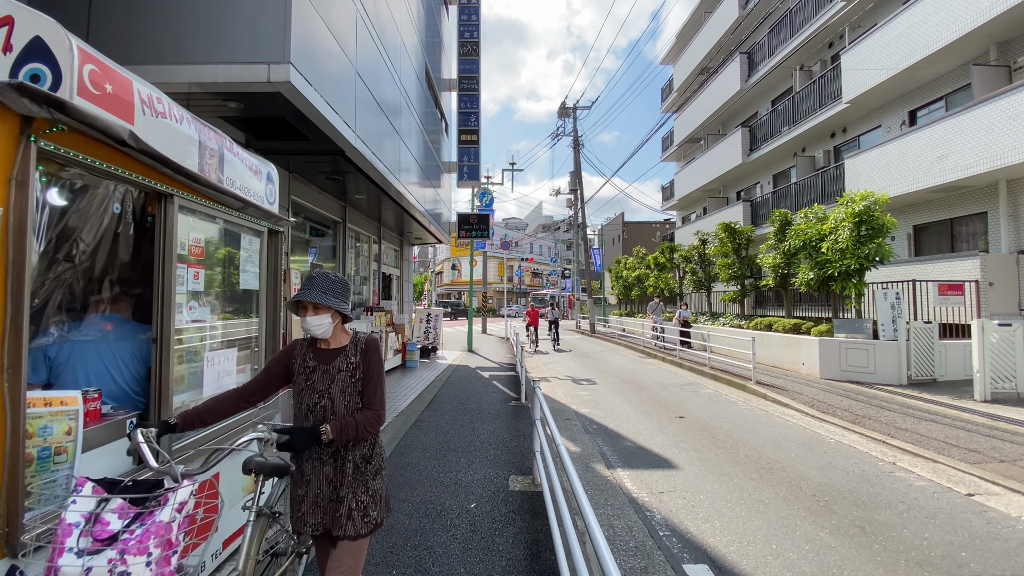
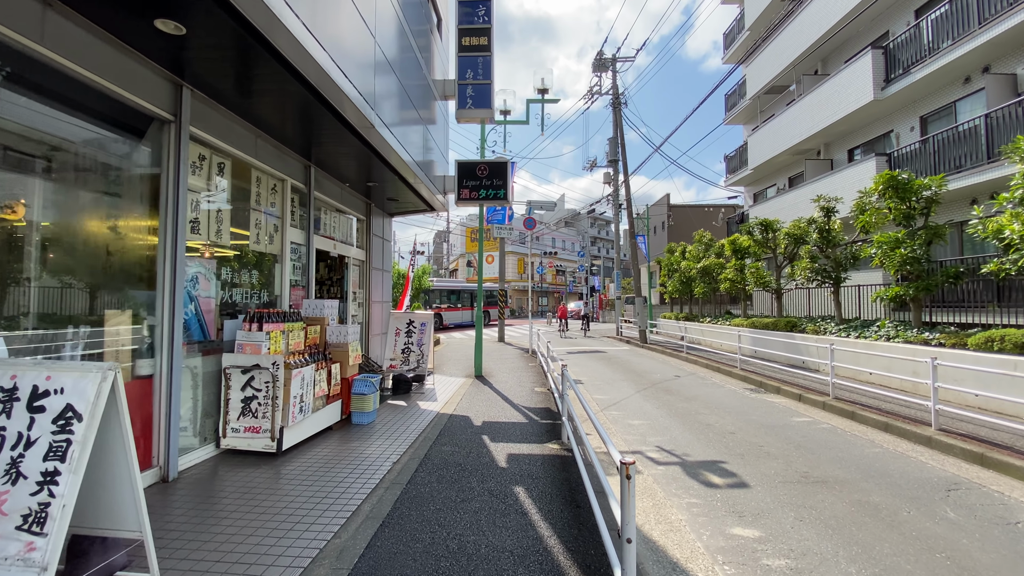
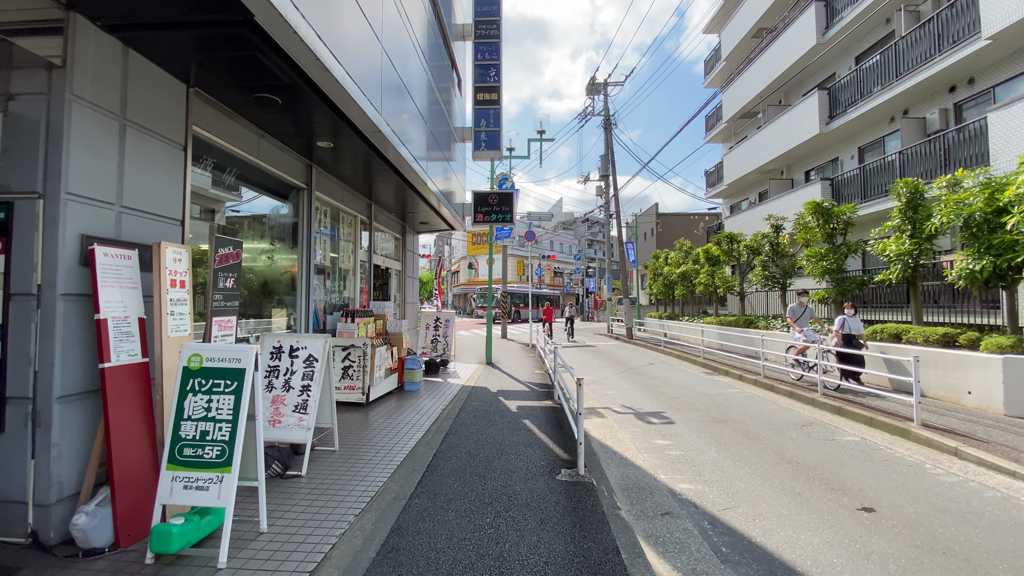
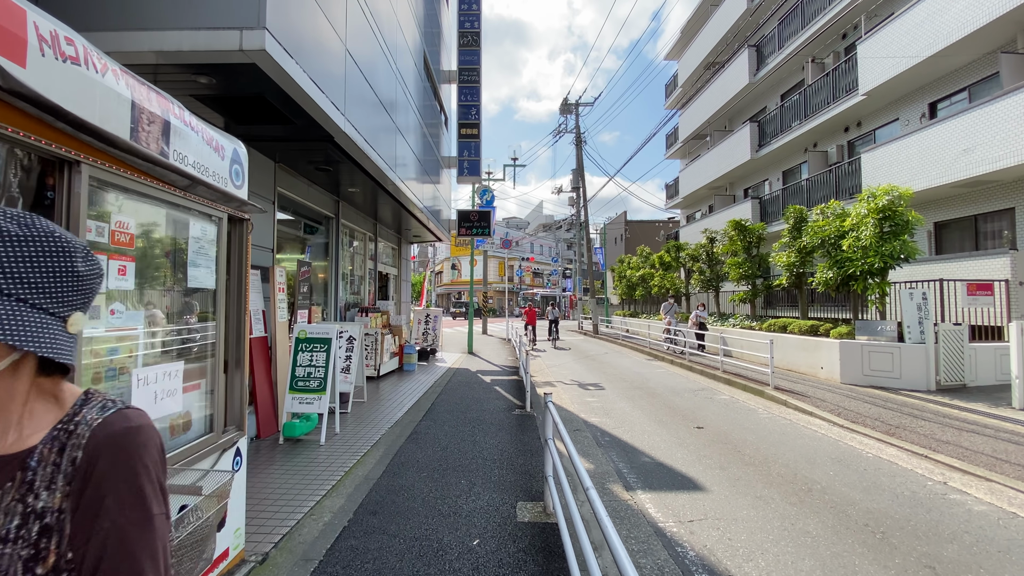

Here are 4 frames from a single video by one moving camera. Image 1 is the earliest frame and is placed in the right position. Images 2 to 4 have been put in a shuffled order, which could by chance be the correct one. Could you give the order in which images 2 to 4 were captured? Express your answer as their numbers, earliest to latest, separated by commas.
4, 3, 2
